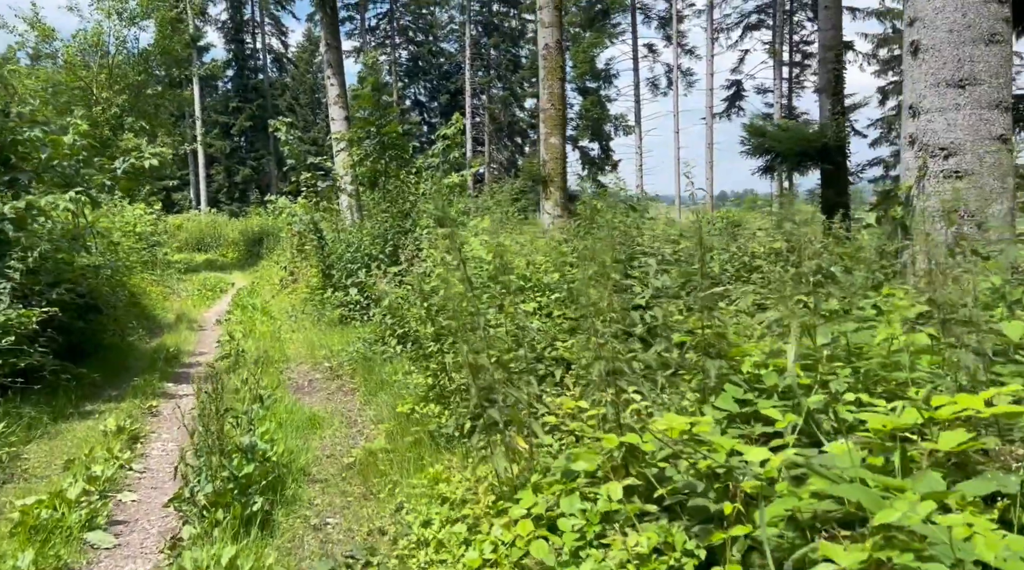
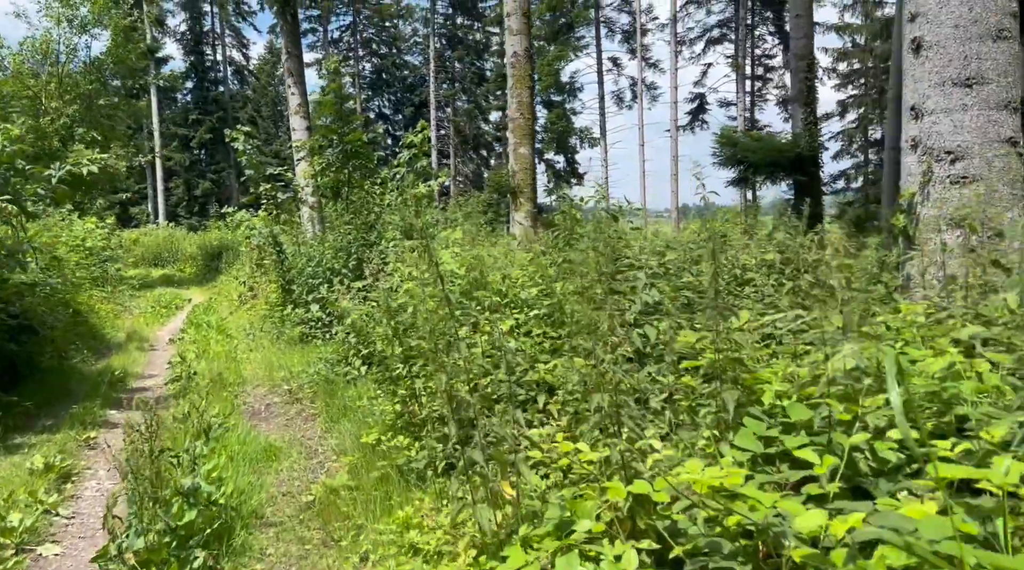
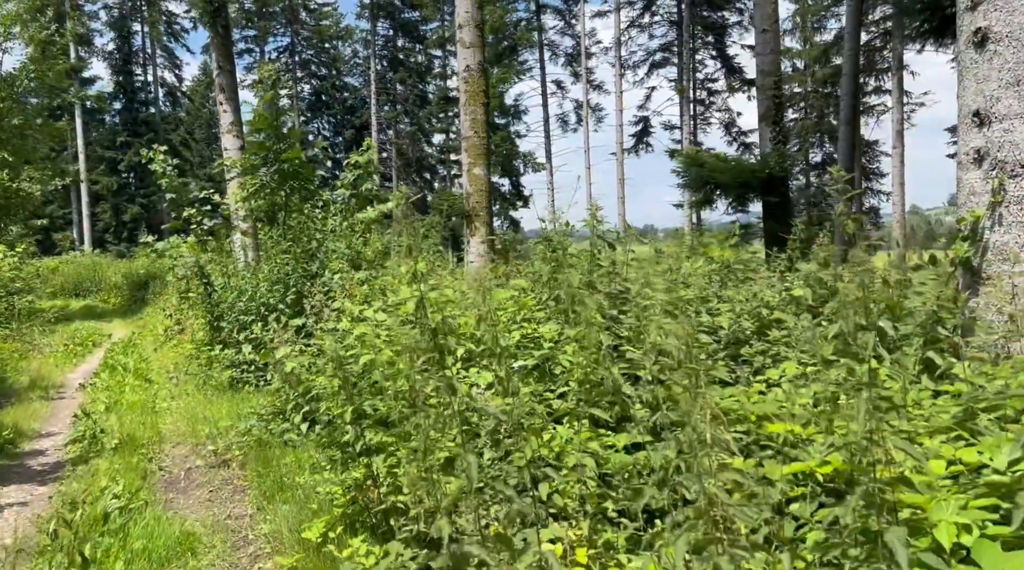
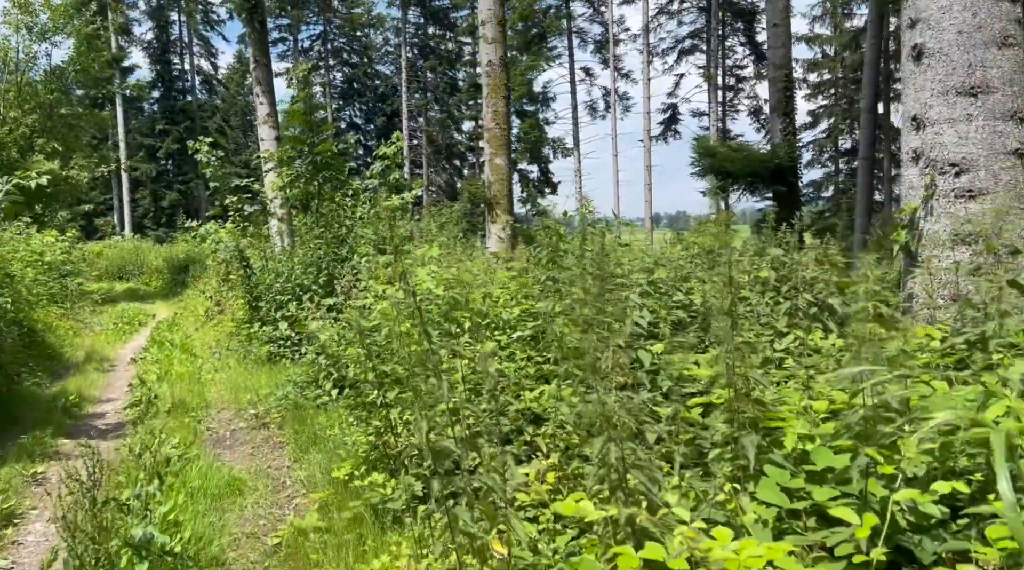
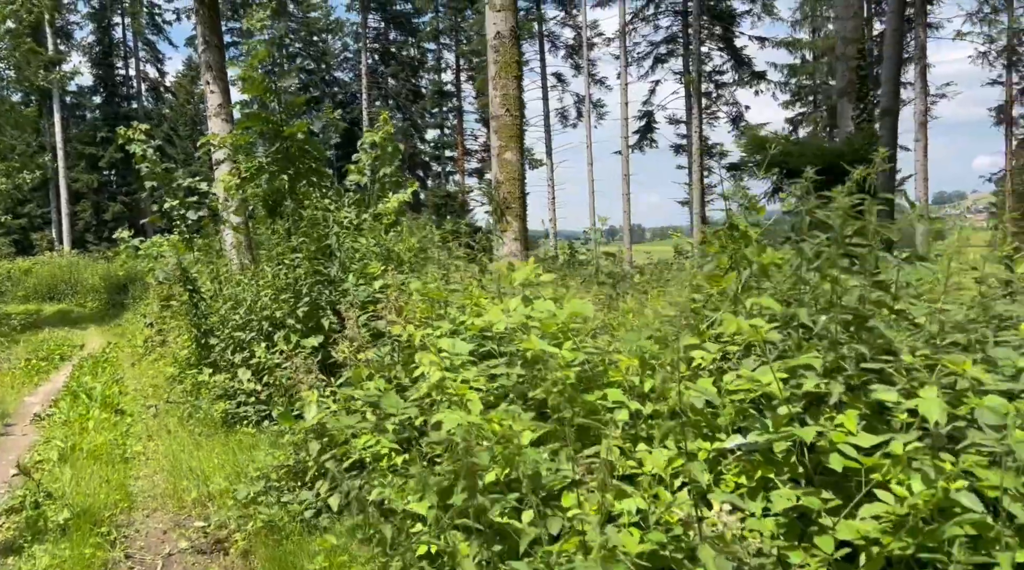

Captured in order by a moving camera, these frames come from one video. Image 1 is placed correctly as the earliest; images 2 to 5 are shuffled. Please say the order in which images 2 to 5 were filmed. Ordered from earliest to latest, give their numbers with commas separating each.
2, 4, 3, 5
